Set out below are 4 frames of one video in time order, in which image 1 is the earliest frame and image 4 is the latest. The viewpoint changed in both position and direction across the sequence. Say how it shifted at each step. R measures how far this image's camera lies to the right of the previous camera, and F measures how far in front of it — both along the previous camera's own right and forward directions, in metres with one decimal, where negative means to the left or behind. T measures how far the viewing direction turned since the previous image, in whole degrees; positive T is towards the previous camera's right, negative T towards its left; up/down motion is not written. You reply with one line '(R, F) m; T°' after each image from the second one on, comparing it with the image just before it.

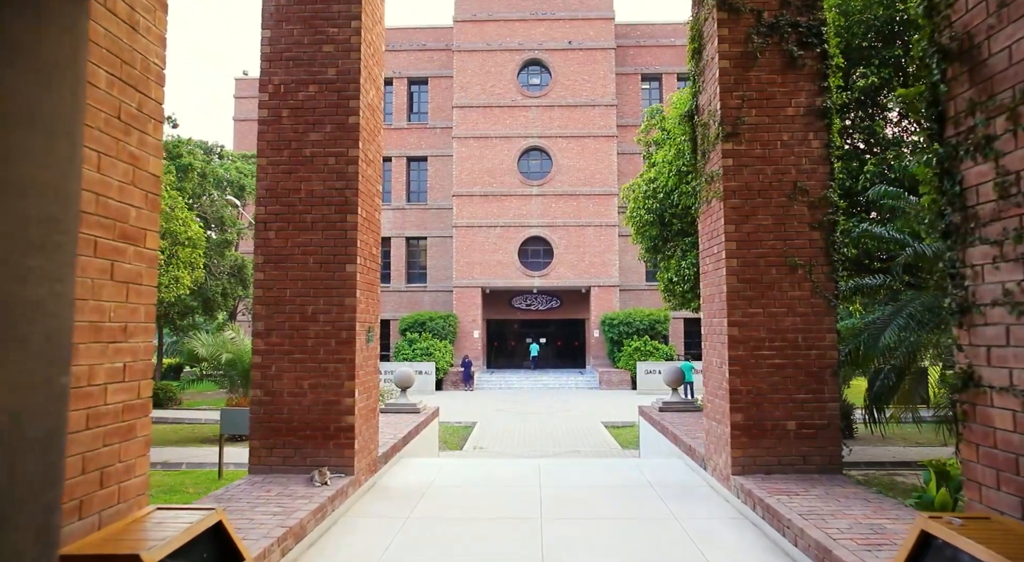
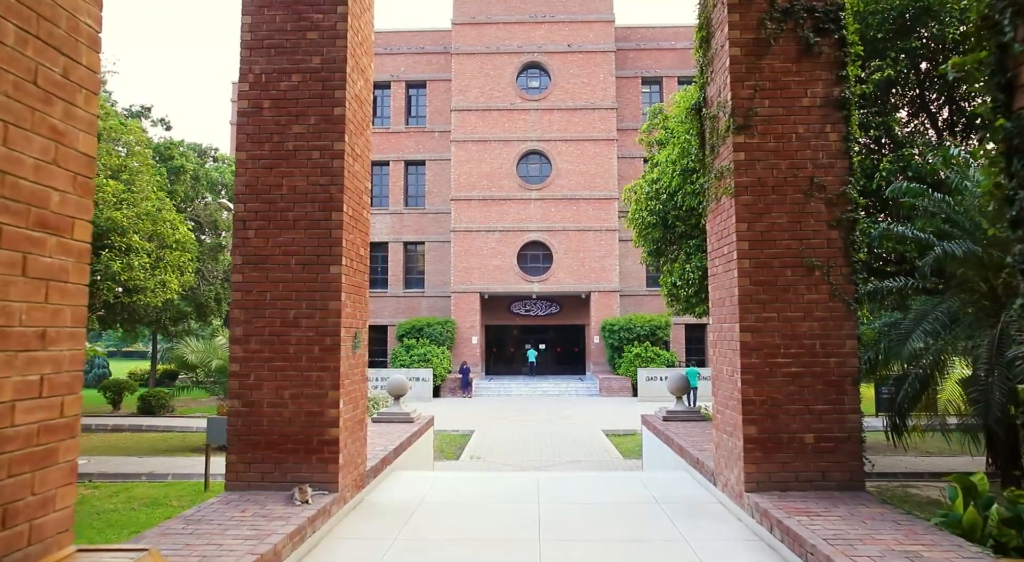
(0.0, +0.4) m; 0°
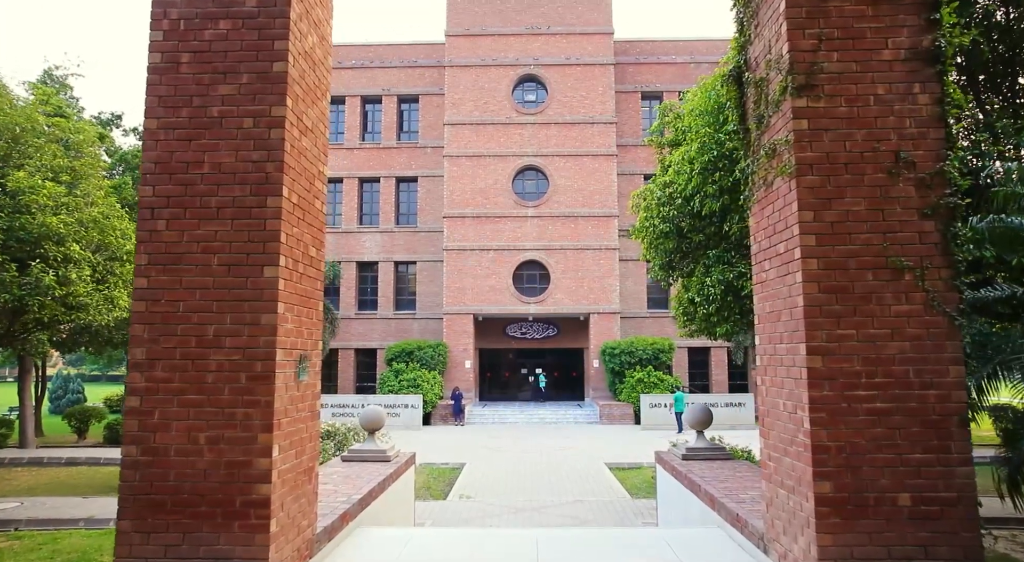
(0.0, +1.3) m; 0°
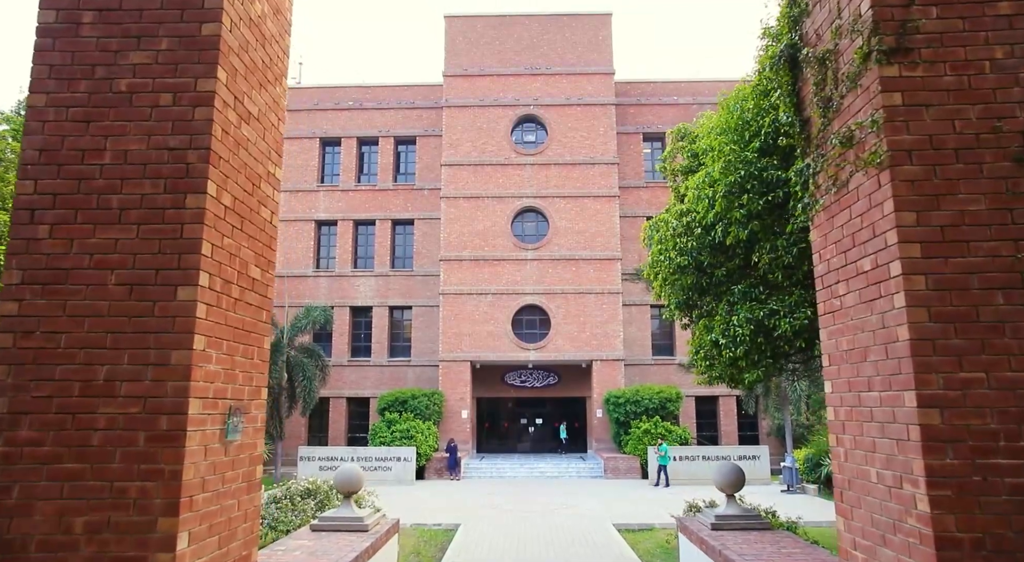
(0.0, +1.1) m; 0°
